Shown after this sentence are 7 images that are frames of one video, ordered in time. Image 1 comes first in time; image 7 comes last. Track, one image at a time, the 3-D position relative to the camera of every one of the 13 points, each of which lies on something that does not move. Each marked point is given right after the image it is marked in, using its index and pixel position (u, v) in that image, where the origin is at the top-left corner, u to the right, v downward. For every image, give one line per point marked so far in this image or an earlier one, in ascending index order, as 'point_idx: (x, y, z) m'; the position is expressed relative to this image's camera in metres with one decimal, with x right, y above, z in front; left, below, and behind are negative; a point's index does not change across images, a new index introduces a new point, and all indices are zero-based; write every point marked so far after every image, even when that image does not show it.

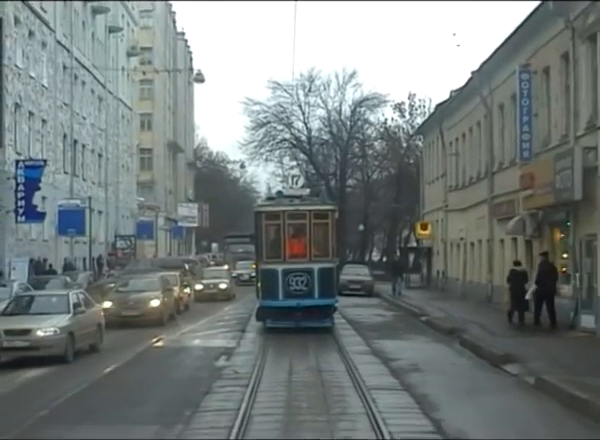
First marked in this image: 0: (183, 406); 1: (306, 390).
0: (-1.5, -2.4, +14.1) m
1: (+0.1, -2.5, +15.9) m
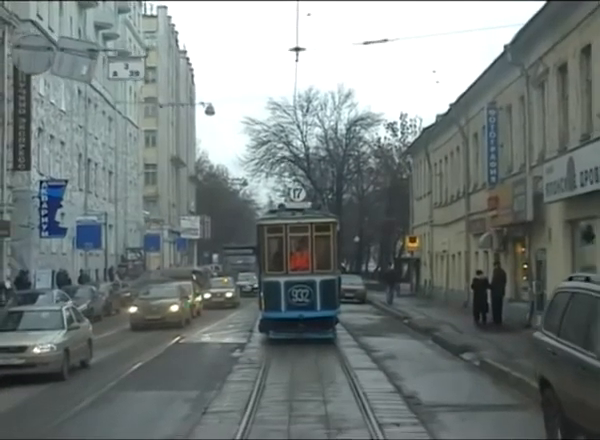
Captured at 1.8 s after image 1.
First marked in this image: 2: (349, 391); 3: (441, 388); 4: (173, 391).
0: (-1.5, -2.8, +19.1) m
1: (+0.1, -2.9, +20.9) m
2: (+0.7, -2.7, +16.9) m
3: (+2.1, -2.6, +17.0) m
4: (-2.1, -2.7, +17.5) m
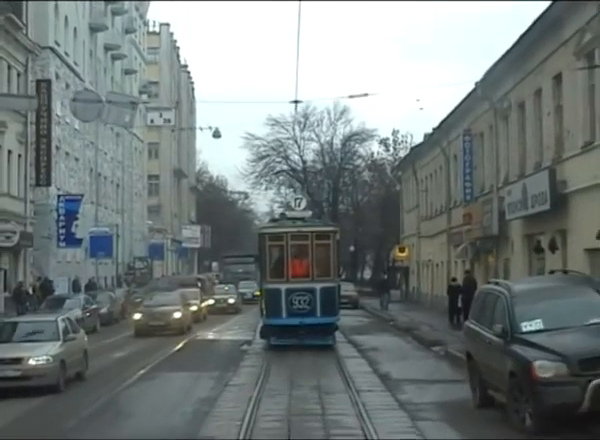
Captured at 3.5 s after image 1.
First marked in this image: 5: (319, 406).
0: (-1.5, -3.1, +23.9) m
1: (0.0, -3.3, +25.7) m
2: (+0.7, -3.0, +21.7) m
3: (+2.1, -2.9, +21.8) m
4: (-2.1, -3.1, +22.3) m
5: (+0.2, -2.7, +16.4) m
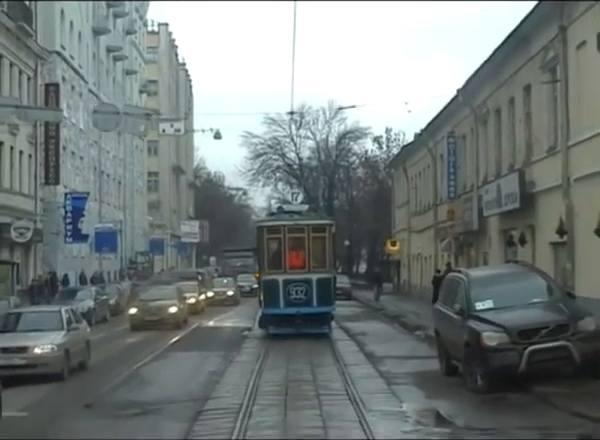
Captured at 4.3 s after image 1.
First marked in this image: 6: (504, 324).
0: (-1.6, -3.1, +27.0) m
1: (-0.1, -3.2, +28.7) m
2: (+0.6, -3.0, +24.8) m
3: (+2.0, -2.8, +24.9) m
4: (-2.2, -3.0, +25.3) m
5: (+0.1, -2.7, +19.4) m
6: (+2.8, -1.4, +15.5) m
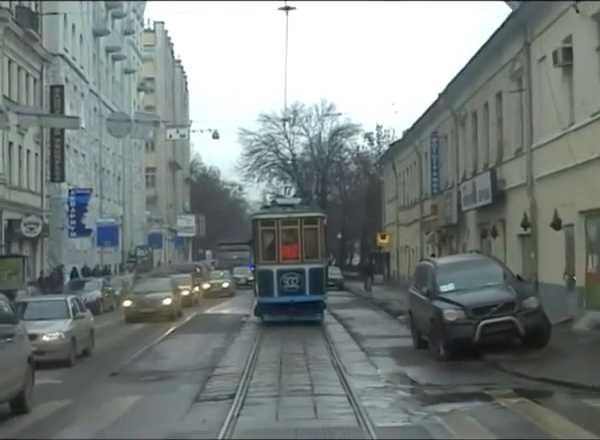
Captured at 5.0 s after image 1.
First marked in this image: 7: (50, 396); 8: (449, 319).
0: (-1.8, -3.0, +30.1) m
1: (-0.2, -3.1, +31.8) m
2: (+0.5, -2.8, +27.9) m
3: (+1.8, -2.7, +28.0) m
4: (-2.4, -2.9, +28.4) m
5: (0.0, -2.6, +22.5) m
6: (+2.6, -1.3, +18.6) m
7: (-4.0, -2.8, +18.3) m
8: (+2.4, -1.6, +18.5) m
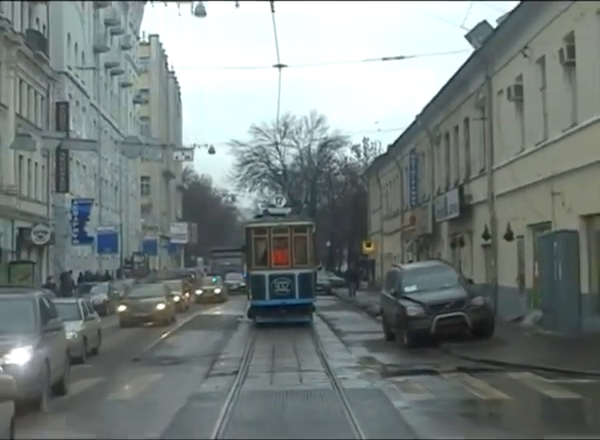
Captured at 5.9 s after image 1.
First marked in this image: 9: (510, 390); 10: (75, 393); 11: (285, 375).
0: (-2.1, -3.3, +34.3) m
1: (-0.6, -3.5, +36.0) m
2: (+0.2, -3.2, +32.1) m
3: (+1.5, -3.1, +32.2) m
4: (-2.7, -3.2, +32.6) m
5: (-0.3, -2.9, +26.7) m
6: (+2.4, -1.6, +22.9) m
7: (-4.3, -3.1, +22.4) m
8: (+2.2, -1.9, +22.7) m
9: (+3.1, -2.5, +16.6) m
10: (-3.9, -3.0, +19.8) m
11: (-0.2, -2.6, +18.9) m
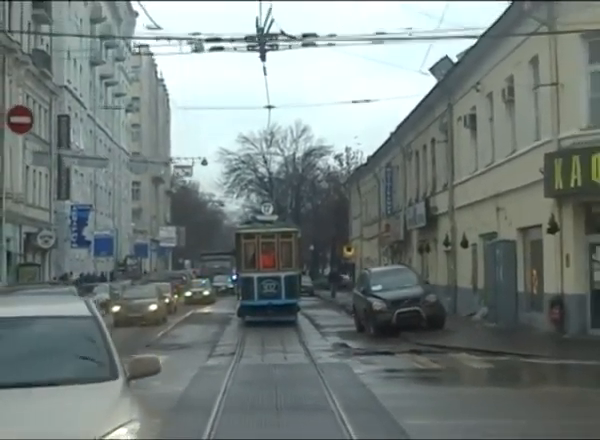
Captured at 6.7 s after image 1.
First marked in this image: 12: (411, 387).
0: (-2.7, -3.6, +39.1) m
1: (-1.1, -3.8, +40.9) m
2: (-0.3, -3.5, +37.0) m
3: (+1.0, -3.4, +37.1) m
4: (-3.2, -3.5, +37.4) m
5: (-0.7, -3.2, +31.6) m
6: (+2.1, -1.9, +27.8) m
7: (-4.6, -3.3, +27.3) m
8: (+1.8, -2.1, +27.6) m
9: (+2.8, -2.7, +21.5) m
10: (-4.2, -3.2, +24.6) m
11: (-0.6, -2.8, +23.8) m
12: (+1.7, -2.6, +17.3) m
